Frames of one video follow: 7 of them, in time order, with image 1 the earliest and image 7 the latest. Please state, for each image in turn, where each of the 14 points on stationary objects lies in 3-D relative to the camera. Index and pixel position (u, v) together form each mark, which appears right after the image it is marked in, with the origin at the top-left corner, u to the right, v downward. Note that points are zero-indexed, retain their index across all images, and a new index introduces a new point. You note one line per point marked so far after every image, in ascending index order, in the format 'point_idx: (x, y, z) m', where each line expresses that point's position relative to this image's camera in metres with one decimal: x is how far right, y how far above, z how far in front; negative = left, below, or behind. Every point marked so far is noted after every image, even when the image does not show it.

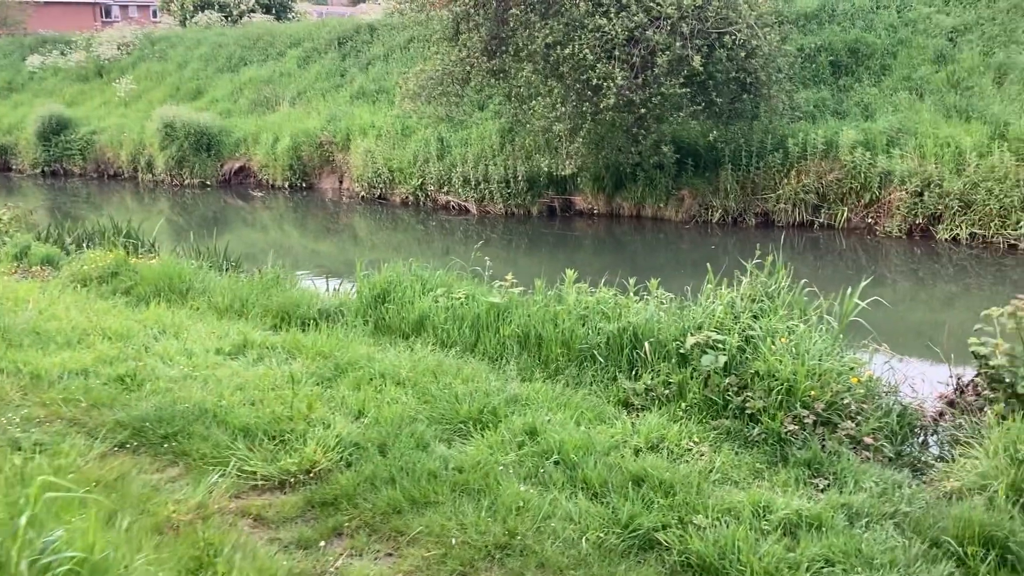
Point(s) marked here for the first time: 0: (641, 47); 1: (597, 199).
0: (+1.2, +2.2, +8.5) m
1: (+0.9, +1.0, +10.3) m
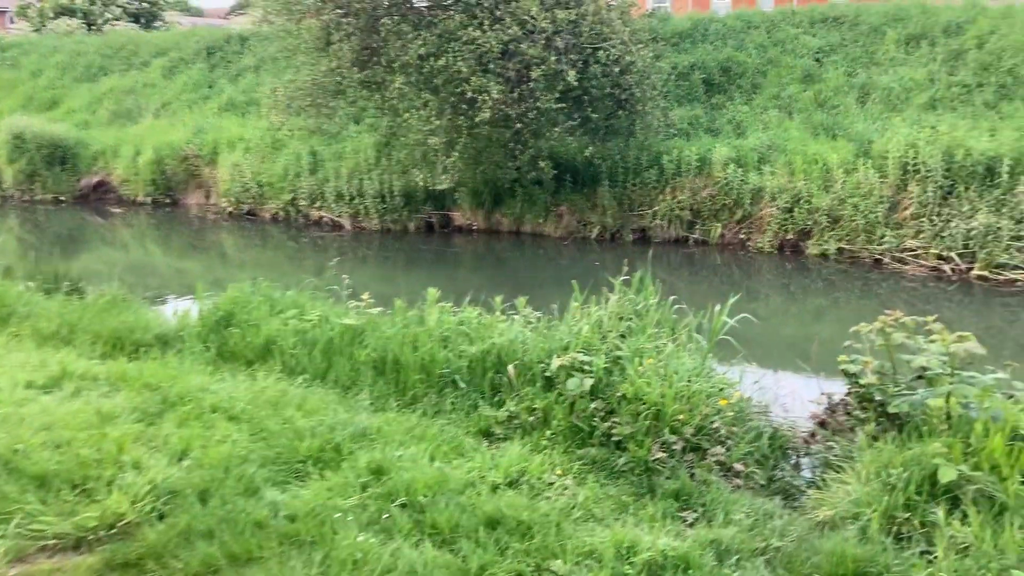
0: (0.0, +2.0, +8.4) m
1: (-0.4, +0.8, +10.1) m
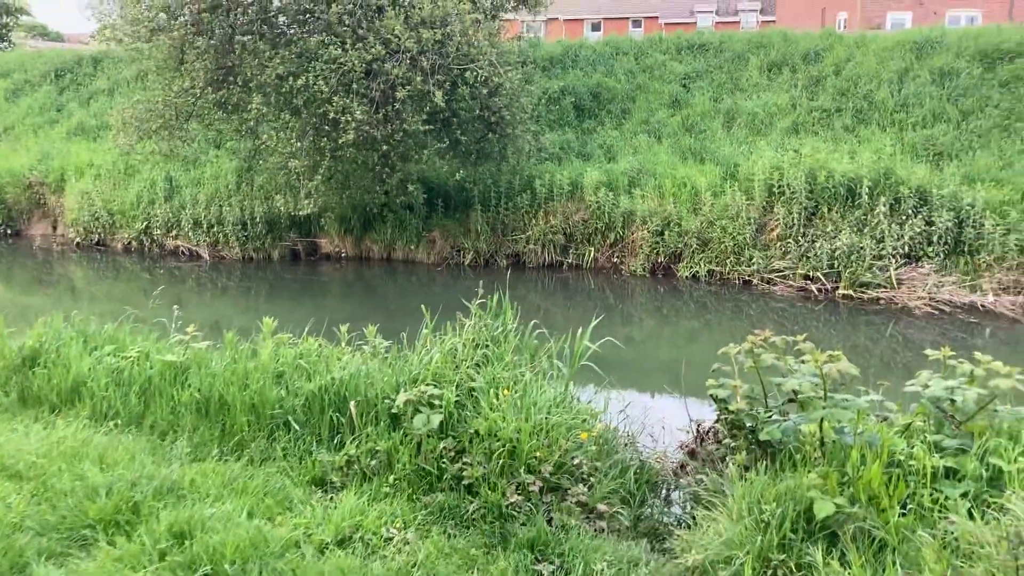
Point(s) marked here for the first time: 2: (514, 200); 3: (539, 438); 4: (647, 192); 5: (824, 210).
0: (-1.1, +1.8, +8.1) m
1: (-1.8, +0.5, +9.7) m
2: (0.0, +0.9, +9.4) m
3: (+0.1, -0.4, +2.6) m
4: (+1.3, +1.0, +9.3) m
5: (+2.8, +0.7, +8.5) m
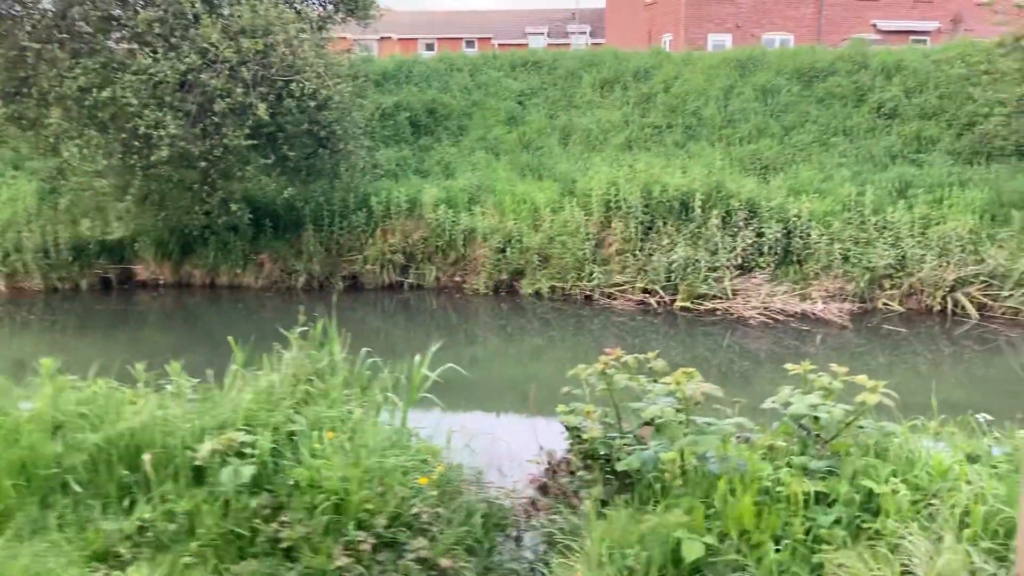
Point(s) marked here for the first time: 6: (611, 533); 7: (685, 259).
0: (-2.5, +1.6, +7.5) m
1: (-3.4, +0.2, +8.9) m
2: (-1.6, +0.7, +9.0) m
3: (-0.3, -0.5, +2.3) m
4: (-0.2, +0.8, +9.1) m
5: (+1.4, +0.6, +8.6) m
6: (+0.2, -0.6, +2.1) m
7: (+1.5, +0.3, +8.2) m
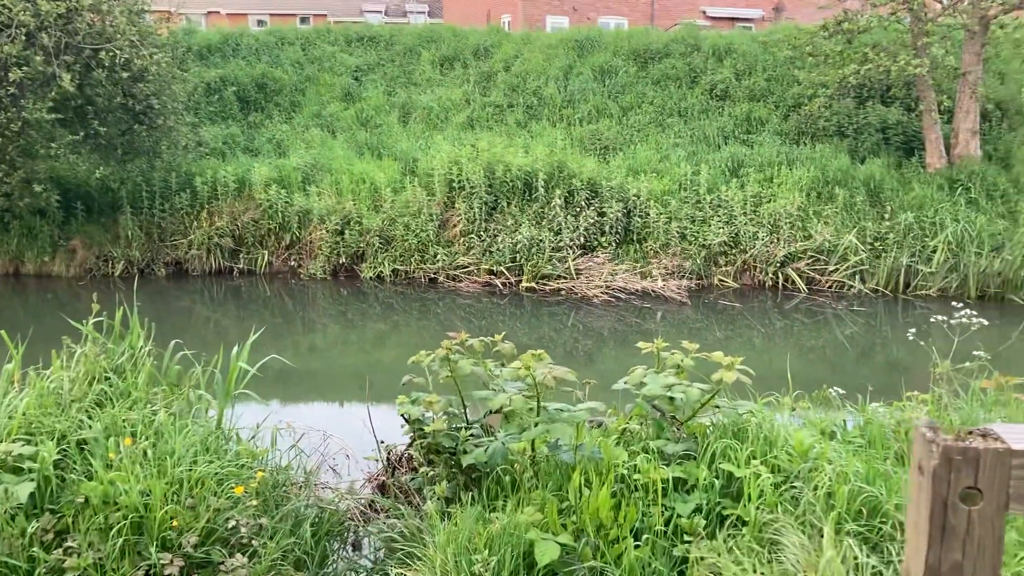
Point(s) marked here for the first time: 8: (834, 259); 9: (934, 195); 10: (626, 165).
0: (-3.7, +1.6, +6.7) m
1: (-4.8, +0.3, +8.0) m
2: (-3.1, +0.8, +8.4) m
3: (-0.7, -0.4, +2.0) m
4: (-1.8, +0.9, +8.7) m
5: (-0.1, +0.8, +8.4) m
6: (-0.1, -0.5, +1.9) m
7: (+0.1, +0.4, +8.1) m
8: (+2.7, +0.2, +7.8) m
9: (+3.7, +0.8, +8.3) m
10: (+1.1, +1.2, +9.1) m
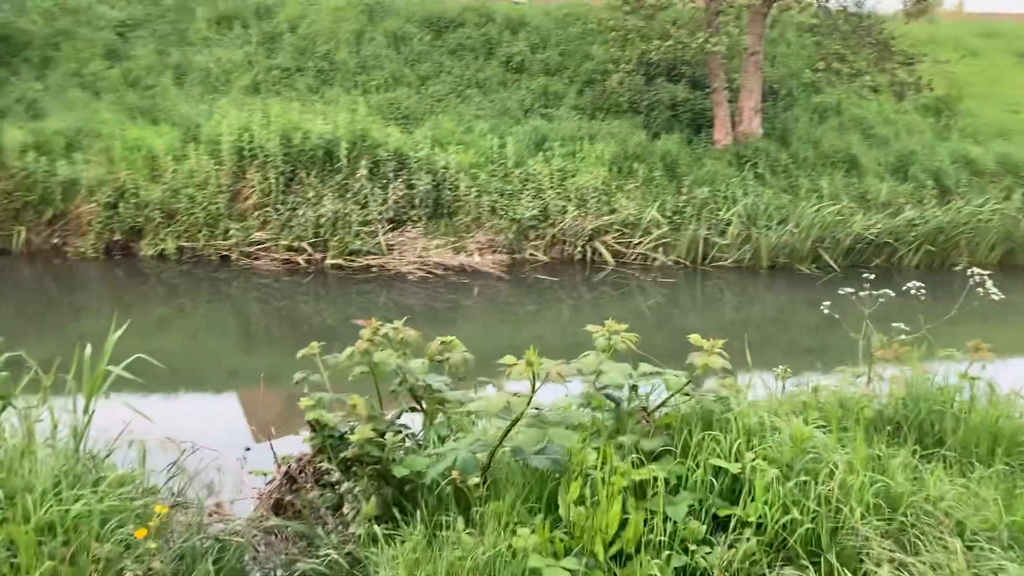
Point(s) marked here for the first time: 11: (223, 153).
0: (-4.9, +1.7, +5.3) m
1: (-6.2, +0.4, +6.3) m
2: (-4.6, +0.9, +7.1) m
3: (-0.7, -0.4, +1.5) m
4: (-3.5, +1.1, +7.7) m
5: (-1.8, +1.0, +7.9) m
6: (-0.2, -0.5, +1.6) m
7: (-1.5, +0.6, +7.6) m
8: (+1.1, +0.5, +8.0) m
9: (+2.0, +1.1, +8.7) m
10: (-0.8, +1.4, +8.8) m
11: (-2.4, +1.1, +7.9) m
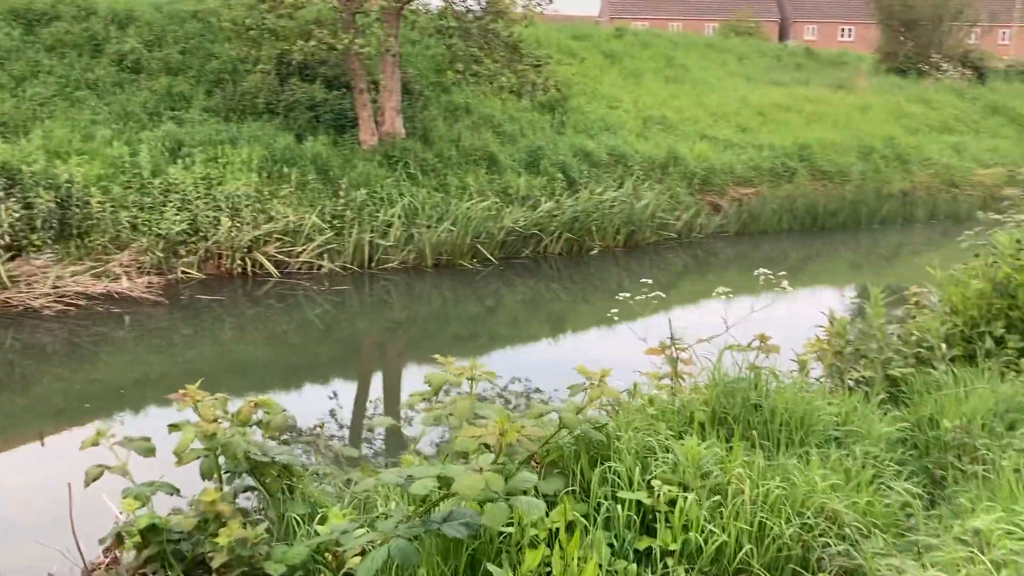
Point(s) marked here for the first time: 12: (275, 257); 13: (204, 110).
0: (-6.2, +1.1, +2.8) m
1: (-7.7, -0.4, +3.3) m
2: (-6.6, +0.3, +4.6) m
3: (-0.7, -0.6, +1.0) m
4: (-5.8, +0.6, +5.6) m
5: (-4.3, +0.6, +6.4) m
6: (-0.2, -0.6, +1.4) m
7: (-3.9, +0.3, +6.3) m
8: (-1.8, +0.4, +7.7) m
9: (-1.3, +1.1, +8.7) m
10: (-3.8, +1.2, +7.7) m
11: (-5.0, +0.7, +6.2) m
12: (-1.9, +0.2, +7.6) m
13: (-3.0, +1.7, +9.2) m
